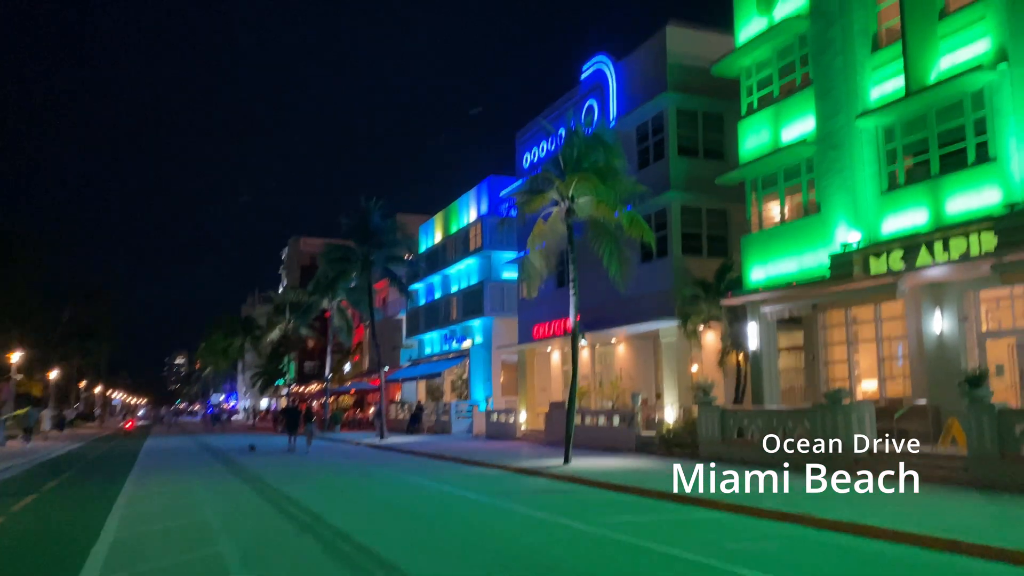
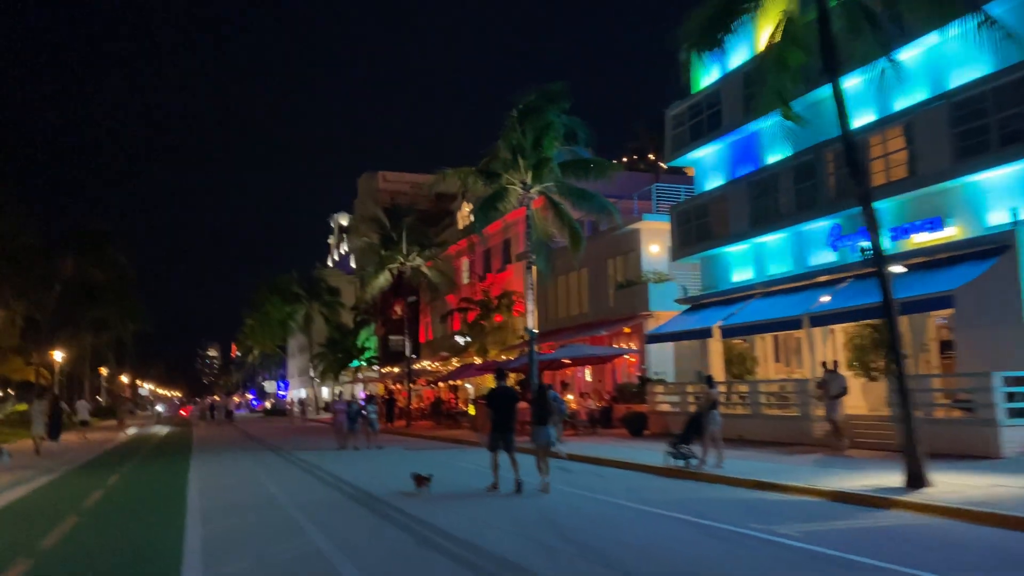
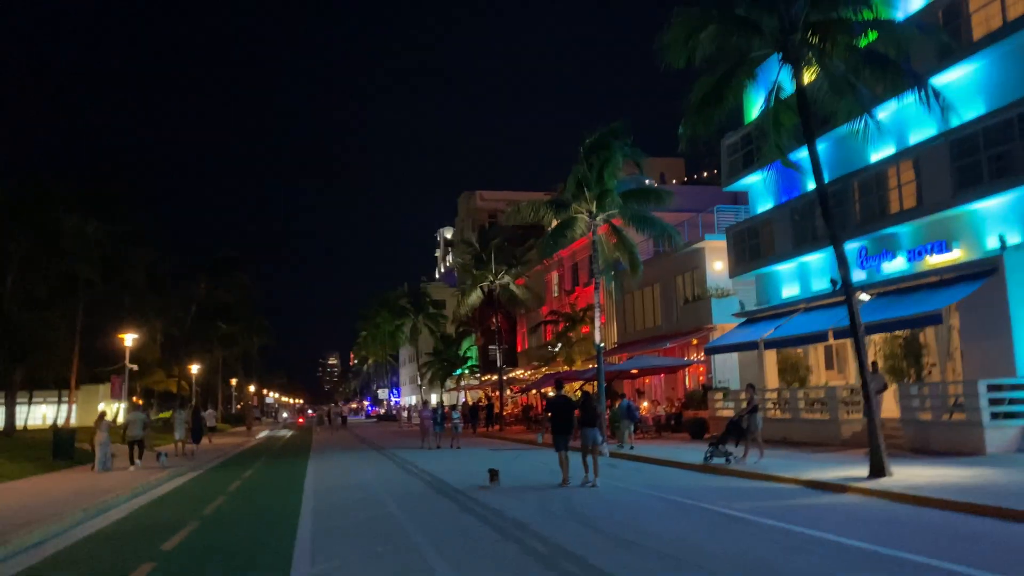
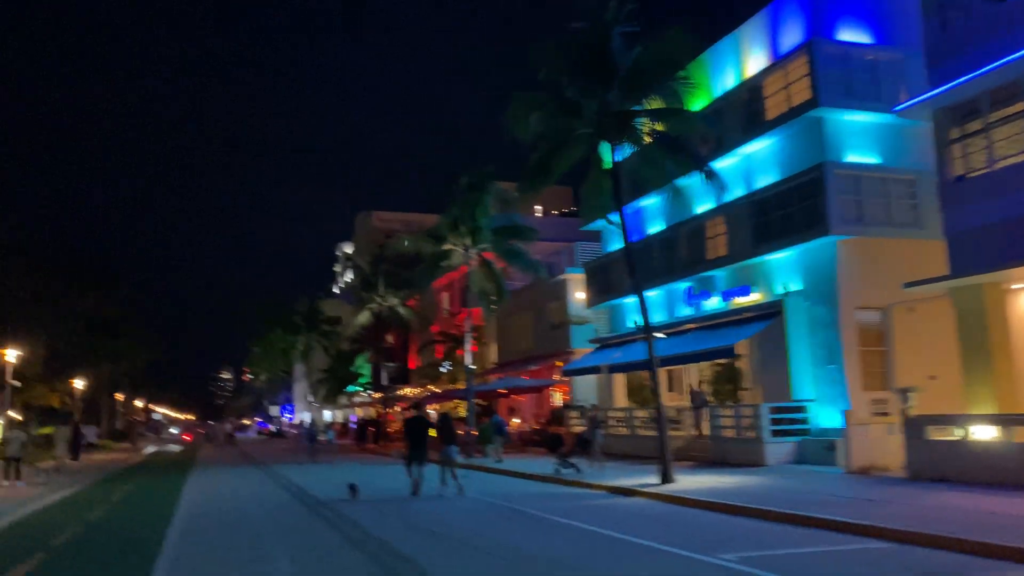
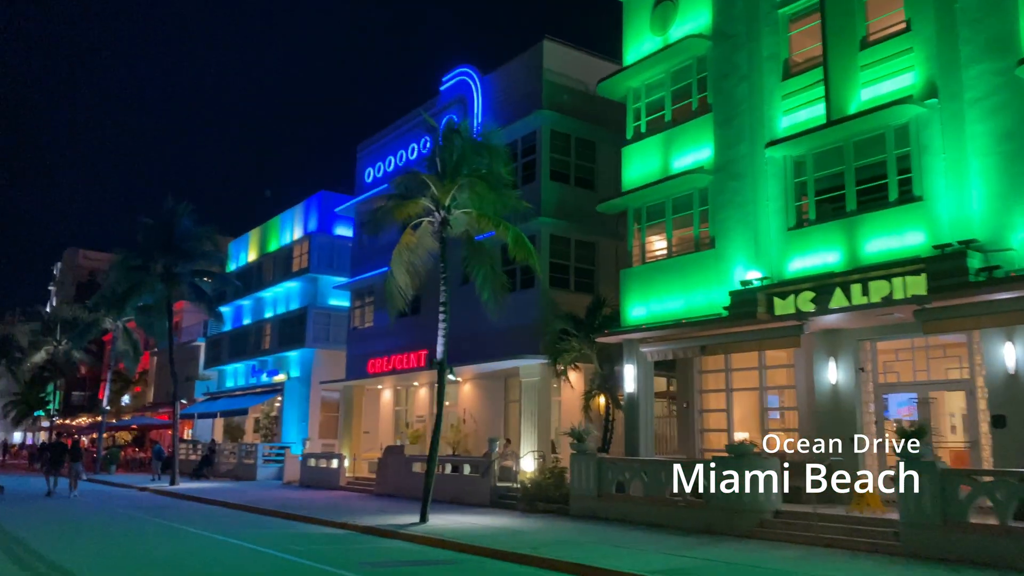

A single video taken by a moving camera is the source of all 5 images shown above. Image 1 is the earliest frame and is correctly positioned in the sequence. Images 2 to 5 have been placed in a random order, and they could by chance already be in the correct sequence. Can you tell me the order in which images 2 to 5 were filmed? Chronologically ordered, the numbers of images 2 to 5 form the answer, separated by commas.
5, 4, 3, 2
